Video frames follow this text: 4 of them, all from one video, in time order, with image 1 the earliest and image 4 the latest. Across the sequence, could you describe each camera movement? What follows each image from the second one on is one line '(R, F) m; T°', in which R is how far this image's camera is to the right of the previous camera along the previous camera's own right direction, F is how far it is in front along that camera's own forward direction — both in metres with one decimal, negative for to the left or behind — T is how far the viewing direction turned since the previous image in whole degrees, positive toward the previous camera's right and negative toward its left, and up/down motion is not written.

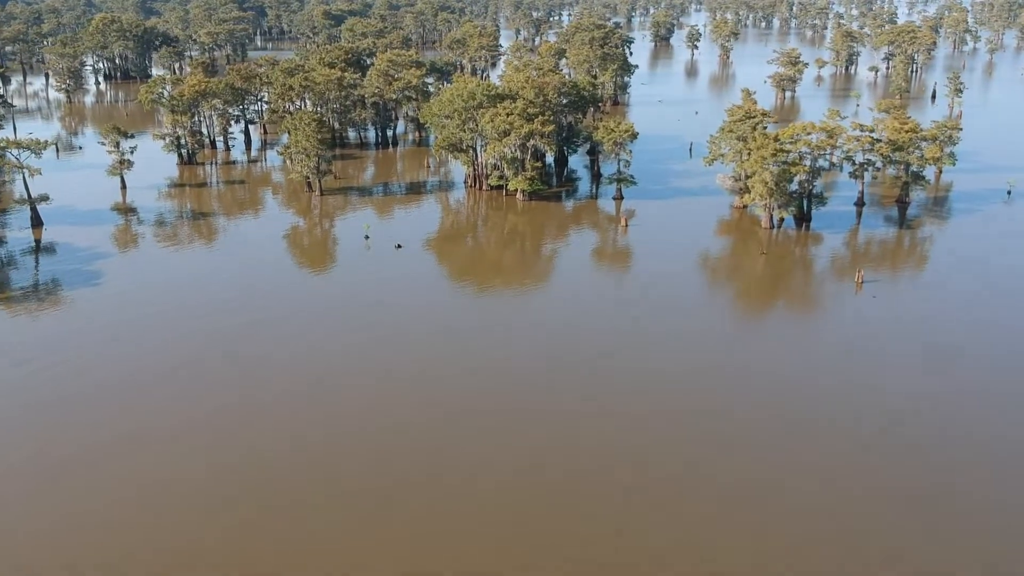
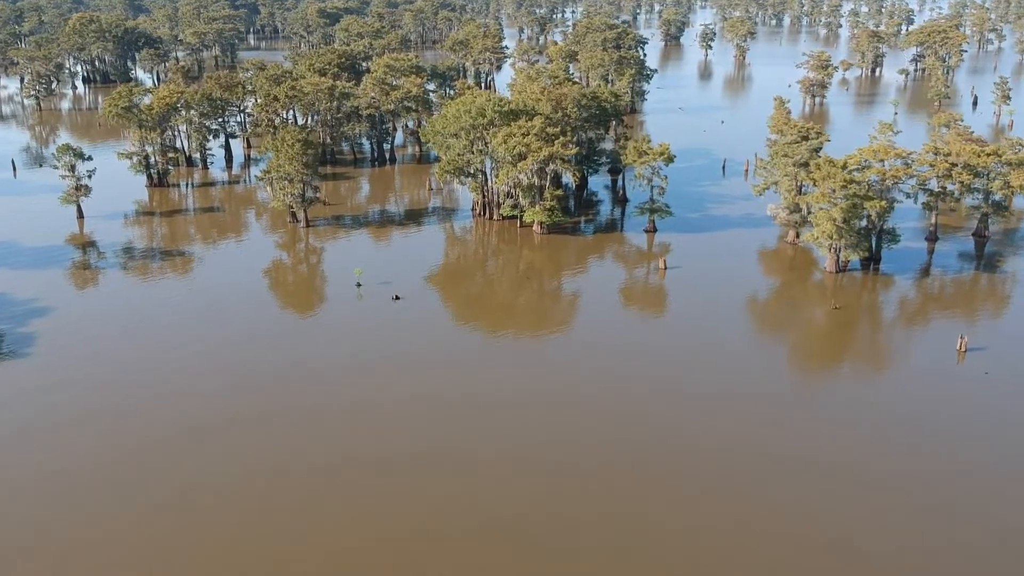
(-0.9, +6.3) m; 0°
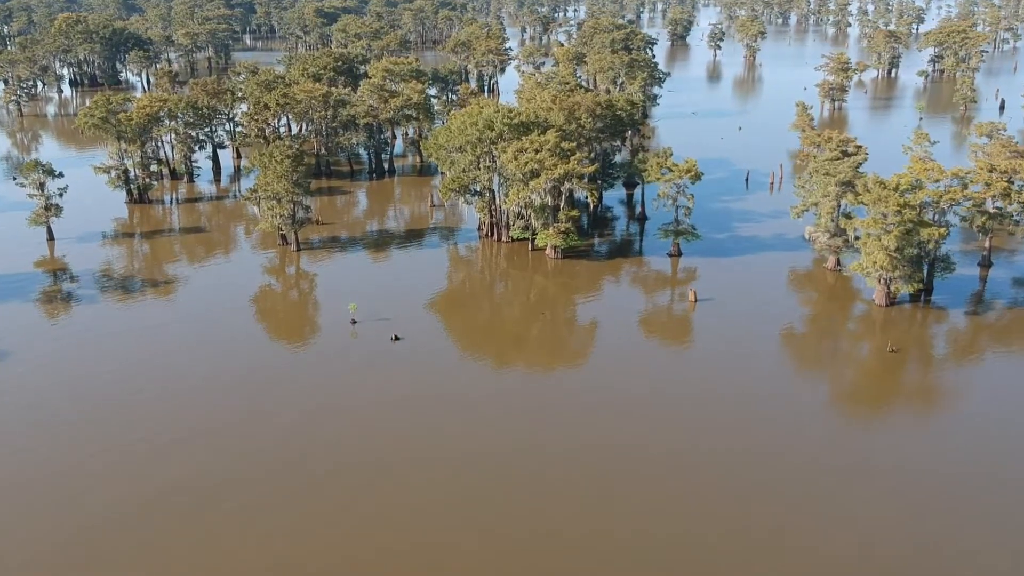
(-0.5, +3.6) m; 0°
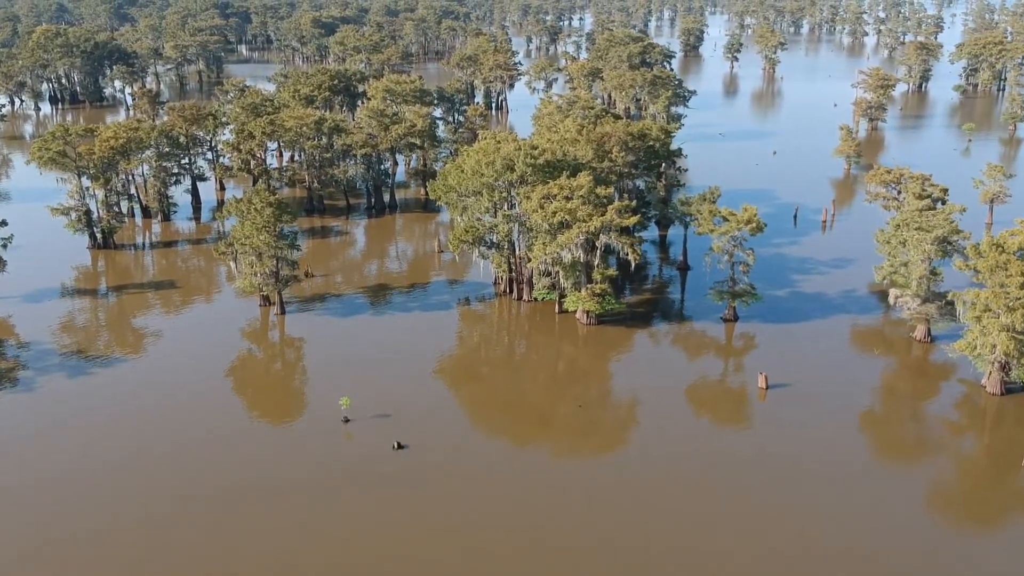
(-0.9, +5.8) m; 0°
